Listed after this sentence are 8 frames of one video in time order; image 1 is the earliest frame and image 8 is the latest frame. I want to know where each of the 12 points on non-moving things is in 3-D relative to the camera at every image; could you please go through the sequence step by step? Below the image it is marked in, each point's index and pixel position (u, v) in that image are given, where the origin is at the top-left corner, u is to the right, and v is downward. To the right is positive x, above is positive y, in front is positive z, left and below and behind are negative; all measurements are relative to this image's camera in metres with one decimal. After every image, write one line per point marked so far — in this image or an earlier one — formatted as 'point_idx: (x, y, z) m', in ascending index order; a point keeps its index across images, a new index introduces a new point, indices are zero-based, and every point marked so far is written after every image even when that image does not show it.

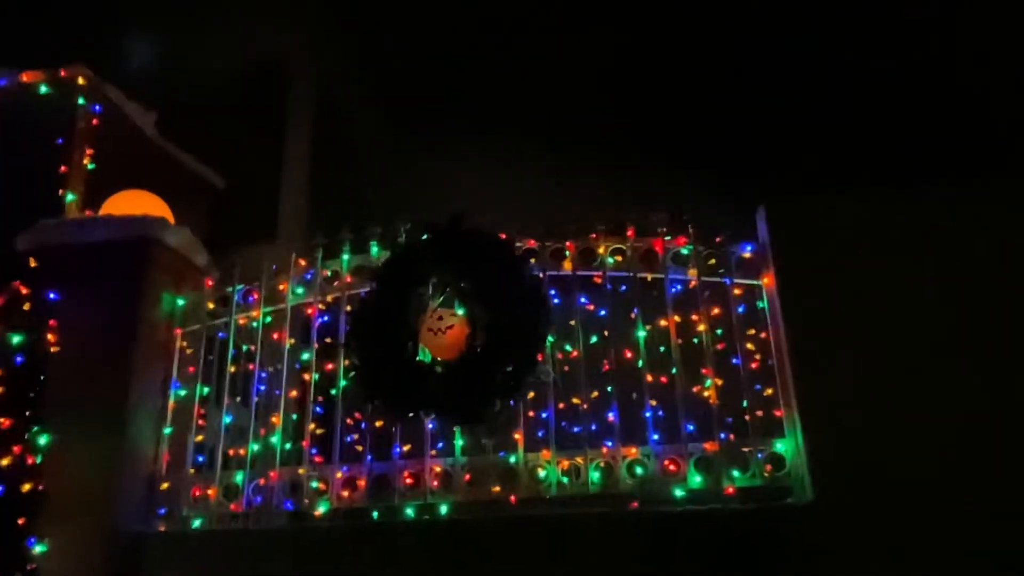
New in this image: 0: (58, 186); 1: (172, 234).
0: (-2.3, +0.5, +3.9) m
1: (-1.6, +0.2, +3.4) m
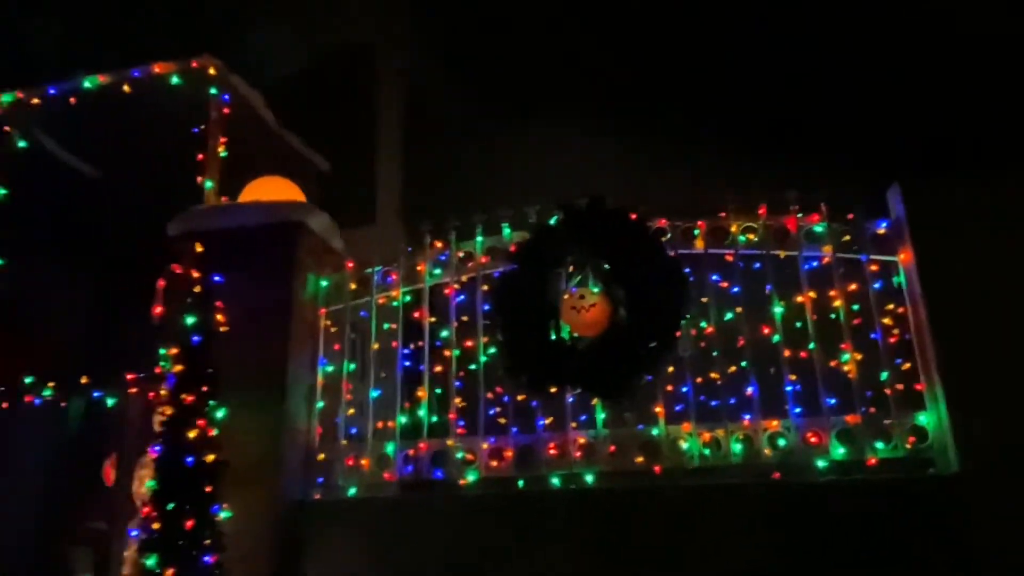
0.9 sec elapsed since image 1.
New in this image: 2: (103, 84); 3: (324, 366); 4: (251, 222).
0: (-1.7, +0.6, +4.1) m
1: (-0.9, +0.3, +3.5) m
2: (-2.2, +1.1, +4.1) m
3: (-0.9, -0.4, +3.6) m
4: (-1.2, +0.3, +3.5) m
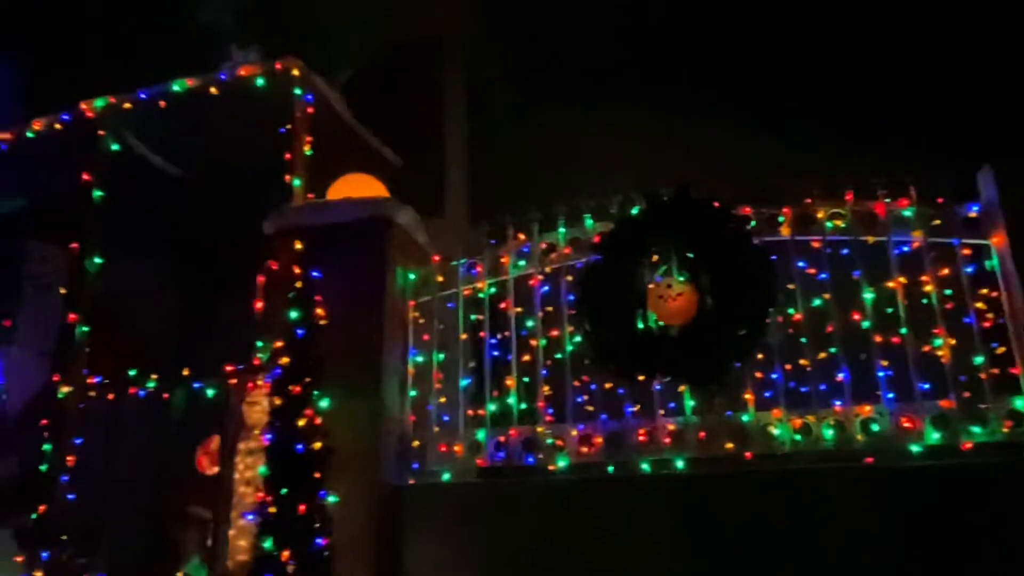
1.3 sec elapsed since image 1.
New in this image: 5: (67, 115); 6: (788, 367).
0: (-1.3, +0.7, +4.2) m
1: (-0.5, +0.4, +3.6) m
2: (-1.8, +1.1, +4.2) m
3: (-0.5, -0.3, +3.8) m
4: (-0.8, +0.3, +3.6) m
5: (-2.7, +1.0, +4.5) m
6: (+1.3, -0.4, +3.4) m
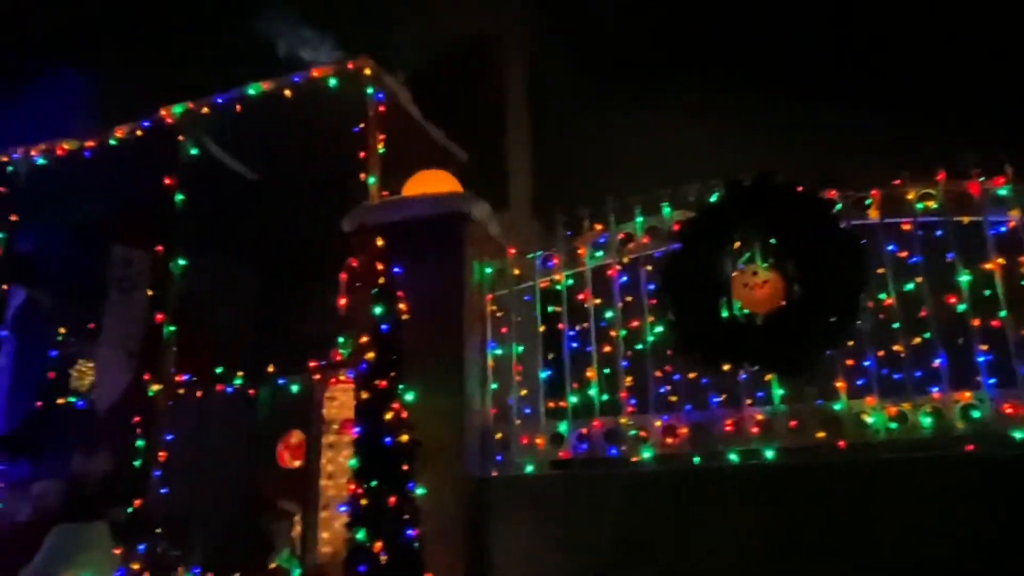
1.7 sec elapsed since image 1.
0: (-0.9, +0.7, +4.3) m
1: (-0.2, +0.4, +3.7) m
2: (-1.4, +1.1, +4.3) m
3: (-0.1, -0.3, +3.8) m
4: (-0.5, +0.4, +3.7) m
5: (-2.3, +1.0, +4.6) m
6: (+1.6, -0.3, +3.3) m
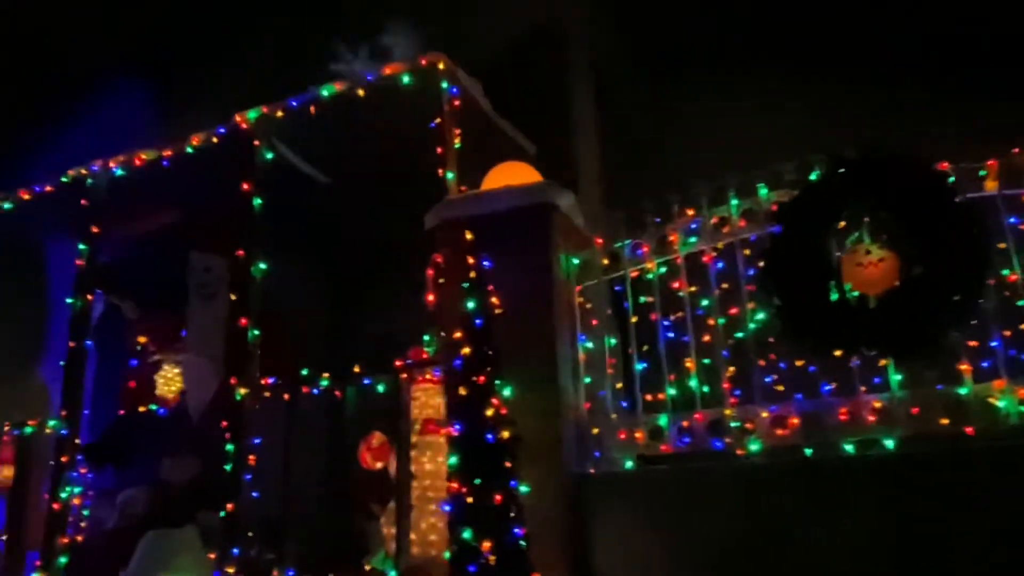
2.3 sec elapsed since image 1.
0: (-0.4, +0.7, +4.2) m
1: (+0.3, +0.4, +3.6) m
2: (-1.0, +1.1, +4.3) m
3: (+0.4, -0.3, +3.7) m
4: (0.0, +0.4, +3.6) m
5: (-1.8, +1.0, +4.7) m
6: (+2.0, -0.2, +3.1) m
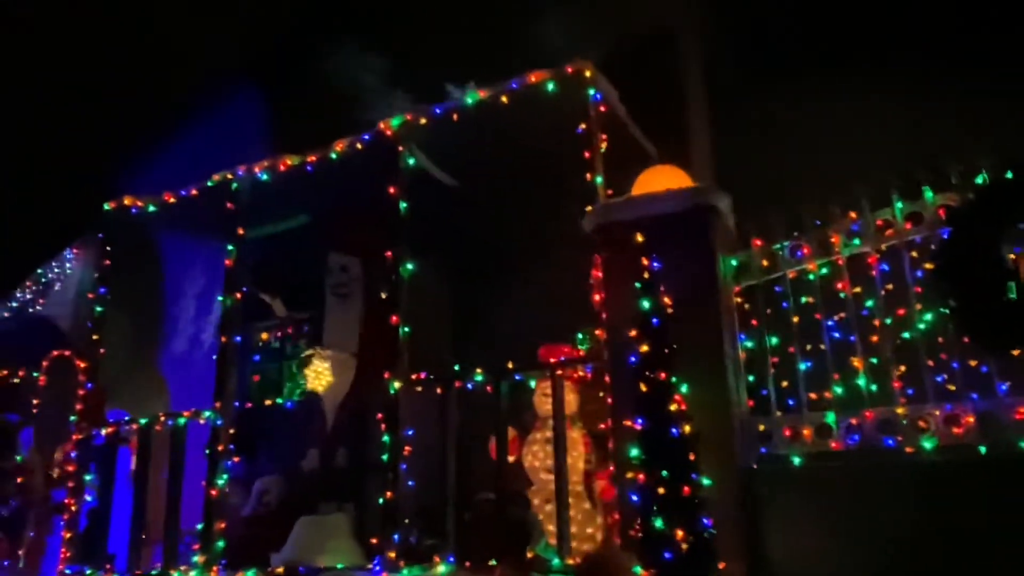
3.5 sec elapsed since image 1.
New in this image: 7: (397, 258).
0: (+0.4, +0.7, +4.4) m
1: (+1.1, +0.4, +3.7) m
2: (-0.1, +1.1, +4.5) m
3: (+1.2, -0.3, +3.8) m
4: (+0.8, +0.4, +3.7) m
5: (-0.9, +1.0, +4.9) m
6: (+2.8, -0.2, +3.1) m
7: (-0.8, +0.2, +5.0) m
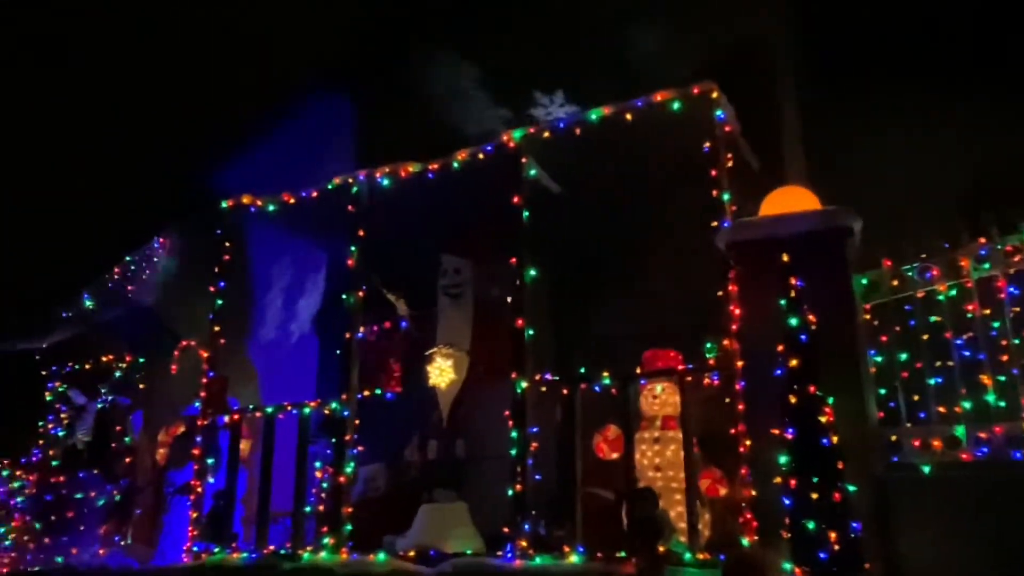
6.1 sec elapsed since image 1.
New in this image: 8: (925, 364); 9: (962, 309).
0: (+1.2, +0.6, +4.6) m
1: (+1.8, +0.3, +3.9) m
2: (+0.7, +1.1, +4.7) m
3: (+1.9, -0.4, +4.0) m
4: (+1.6, +0.3, +4.0) m
5: (-0.1, +1.0, +5.2) m
6: (+3.6, -0.3, +3.4) m
7: (0.0, +0.2, +5.3) m
8: (+2.4, -0.4, +4.4) m
9: (+2.5, -0.1, +4.2) m
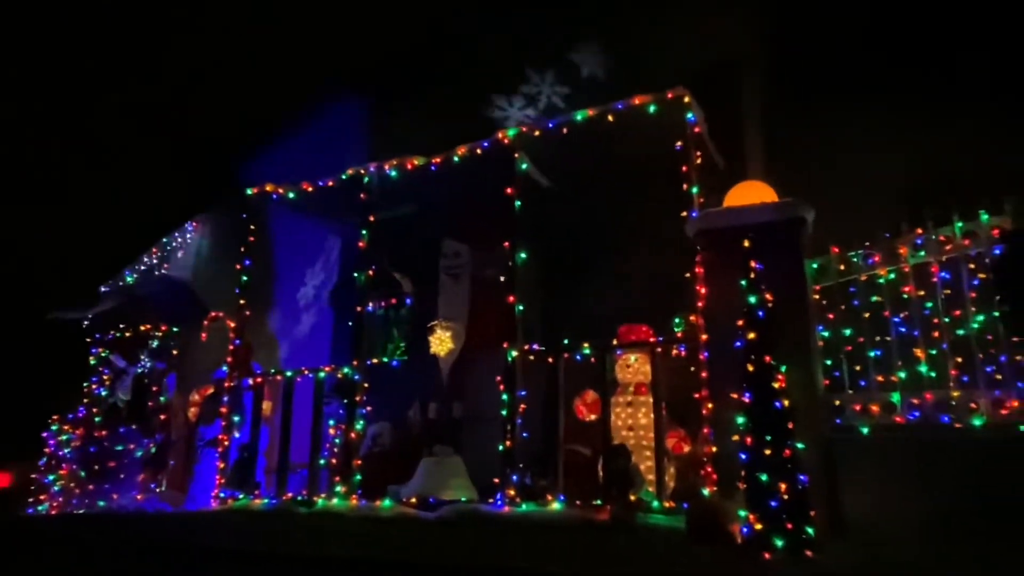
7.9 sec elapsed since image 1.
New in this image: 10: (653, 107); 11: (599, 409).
0: (+1.2, +0.7, +5.2) m
1: (+1.8, +0.4, +4.5) m
2: (+0.6, +1.2, +5.3) m
3: (+1.9, -0.3, +4.6) m
4: (+1.5, +0.4, +4.6) m
5: (-0.1, +1.1, +5.7) m
6: (+3.5, -0.3, +3.9) m
7: (0.0, +0.3, +5.9) m
8: (+2.3, -0.3, +5.0) m
9: (+2.4, 0.0, +4.8) m
10: (+1.0, +1.3, +5.2) m
11: (+0.6, -0.9, +5.5) m
